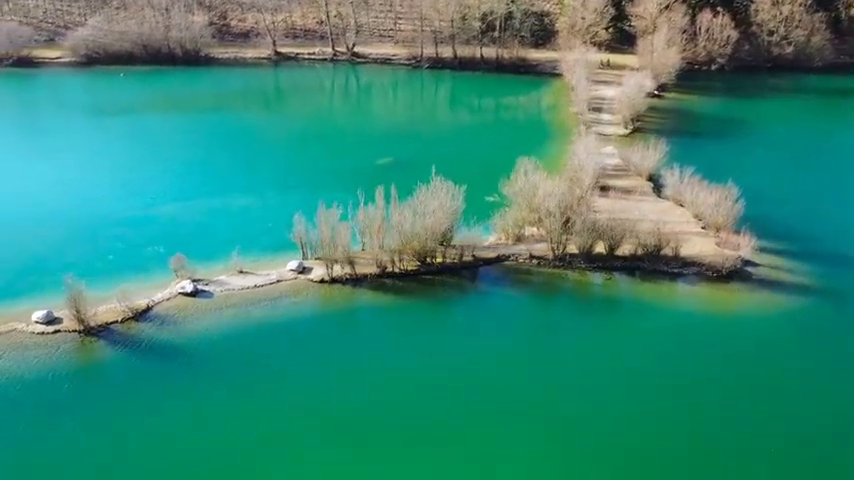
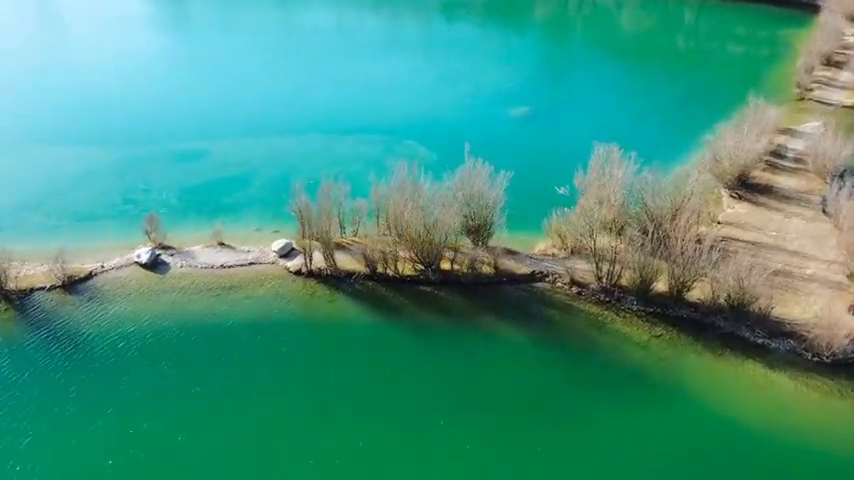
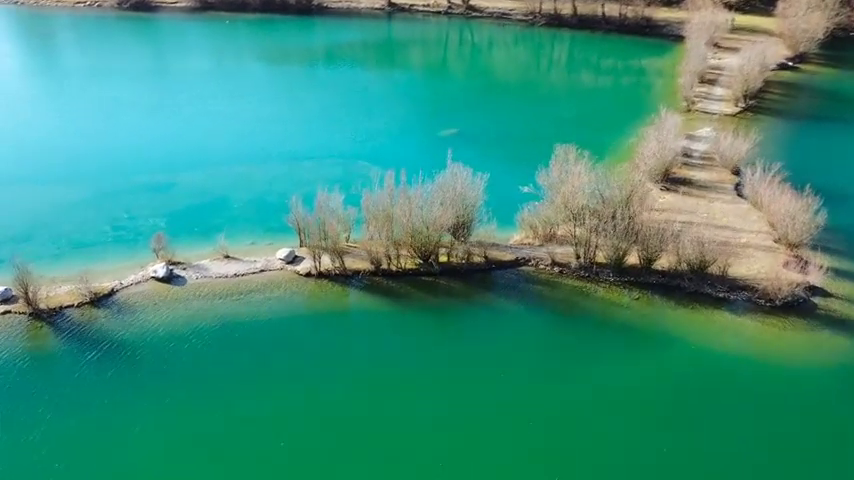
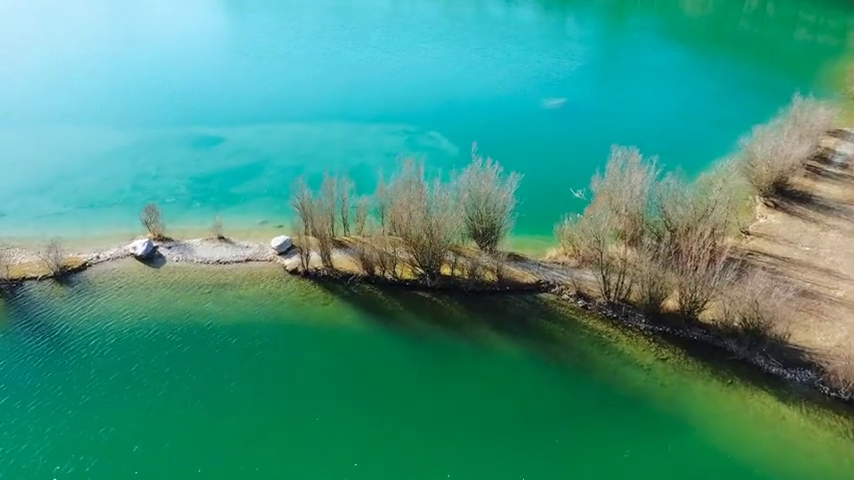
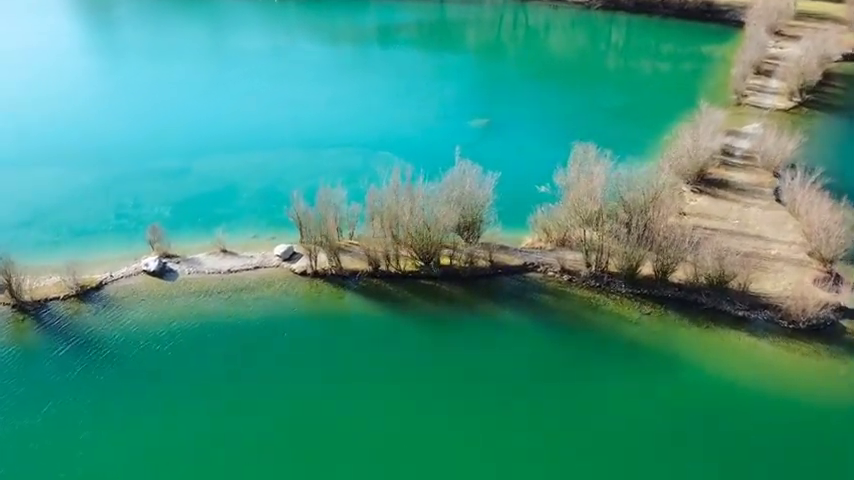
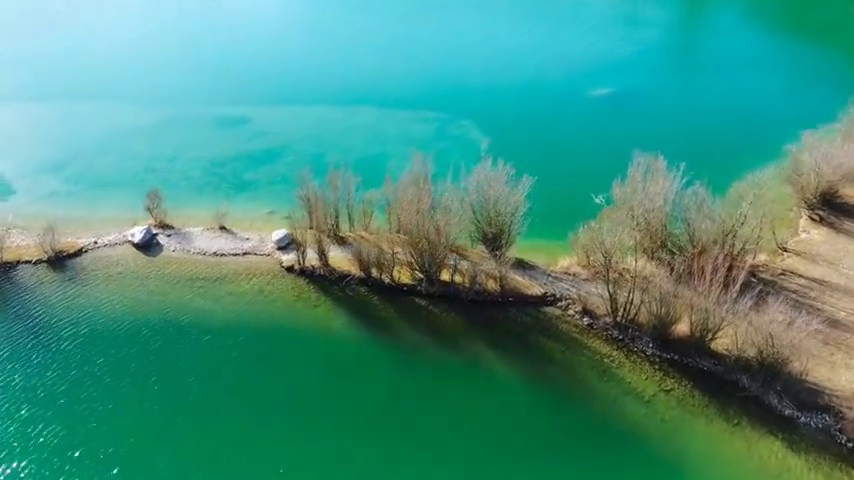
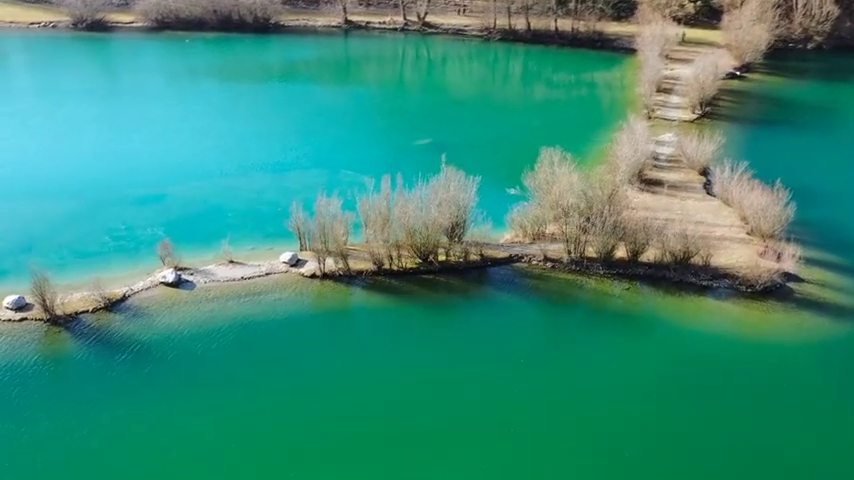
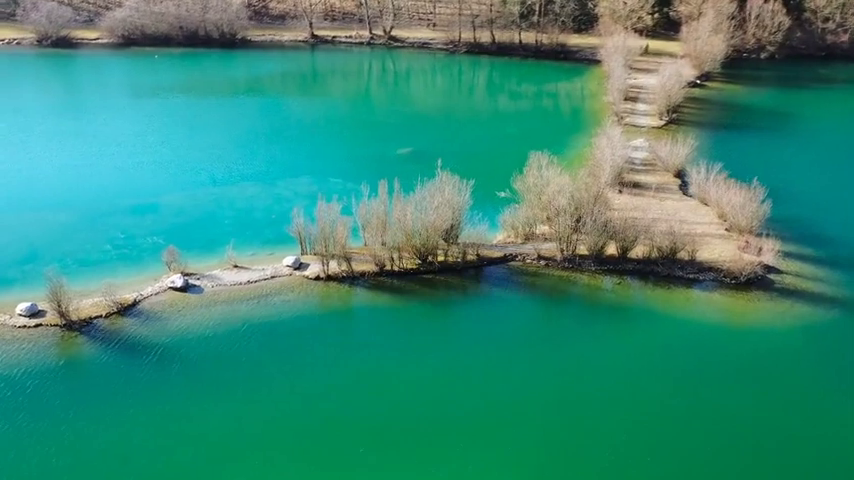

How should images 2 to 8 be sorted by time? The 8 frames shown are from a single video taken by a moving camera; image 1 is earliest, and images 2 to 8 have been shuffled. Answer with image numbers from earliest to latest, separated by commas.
8, 7, 3, 5, 2, 4, 6
